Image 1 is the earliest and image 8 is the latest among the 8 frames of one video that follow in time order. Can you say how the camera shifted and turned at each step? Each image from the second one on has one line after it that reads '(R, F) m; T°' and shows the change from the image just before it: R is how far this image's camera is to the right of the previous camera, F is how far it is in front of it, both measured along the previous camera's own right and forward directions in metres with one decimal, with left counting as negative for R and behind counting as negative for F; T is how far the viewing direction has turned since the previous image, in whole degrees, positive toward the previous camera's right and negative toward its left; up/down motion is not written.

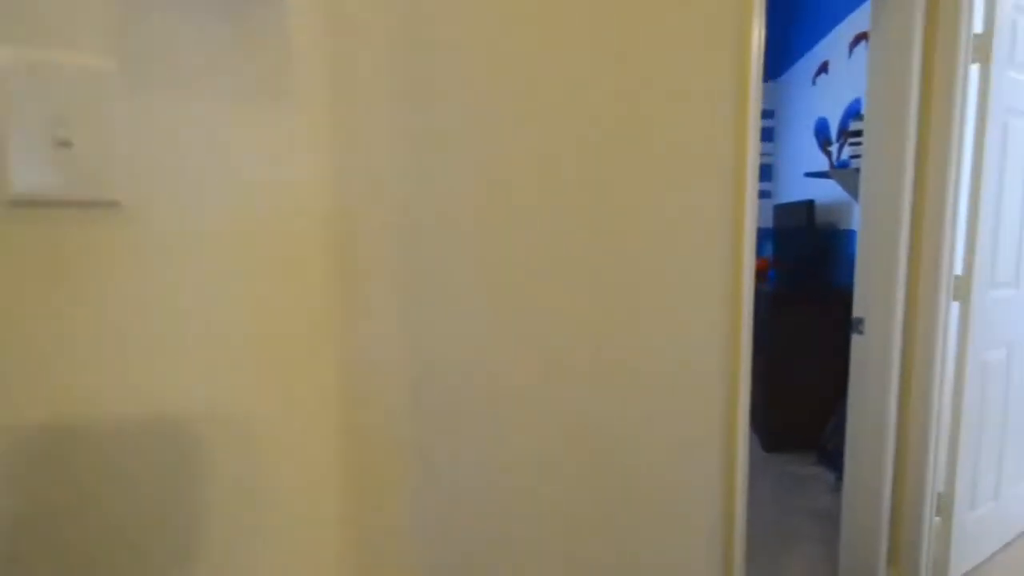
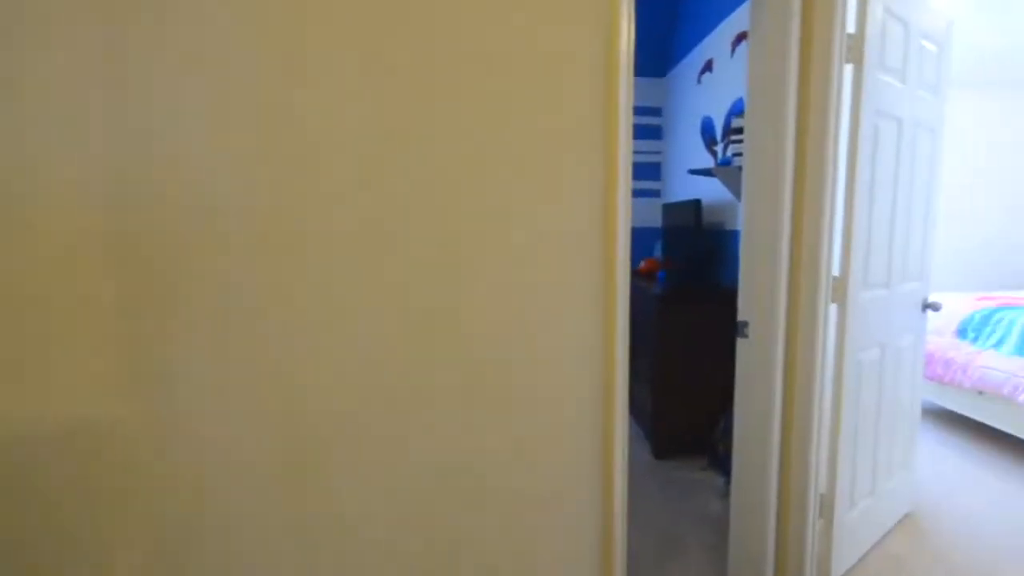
(0.0, +0.3) m; +15°
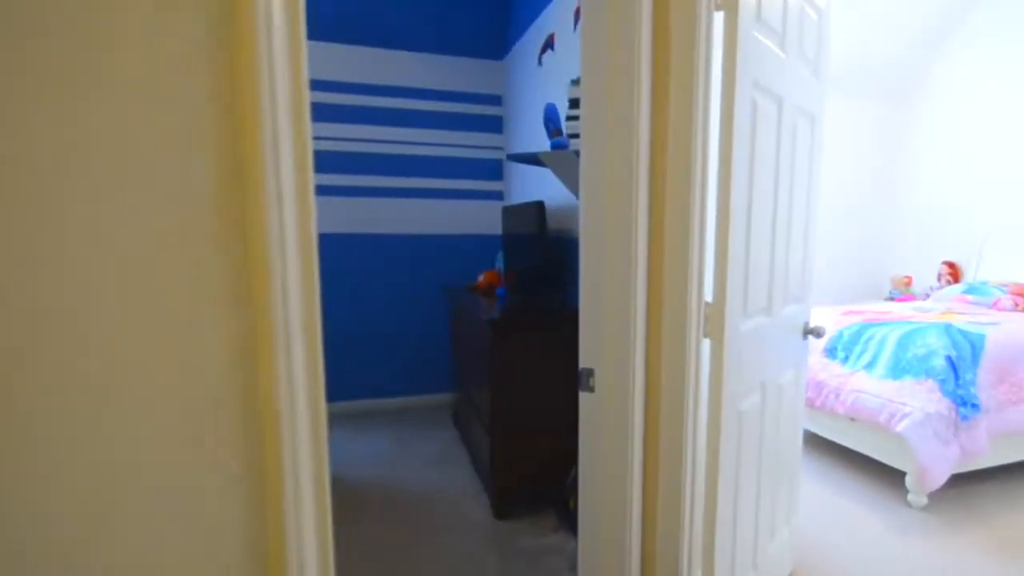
(+0.3, +0.6) m; +11°
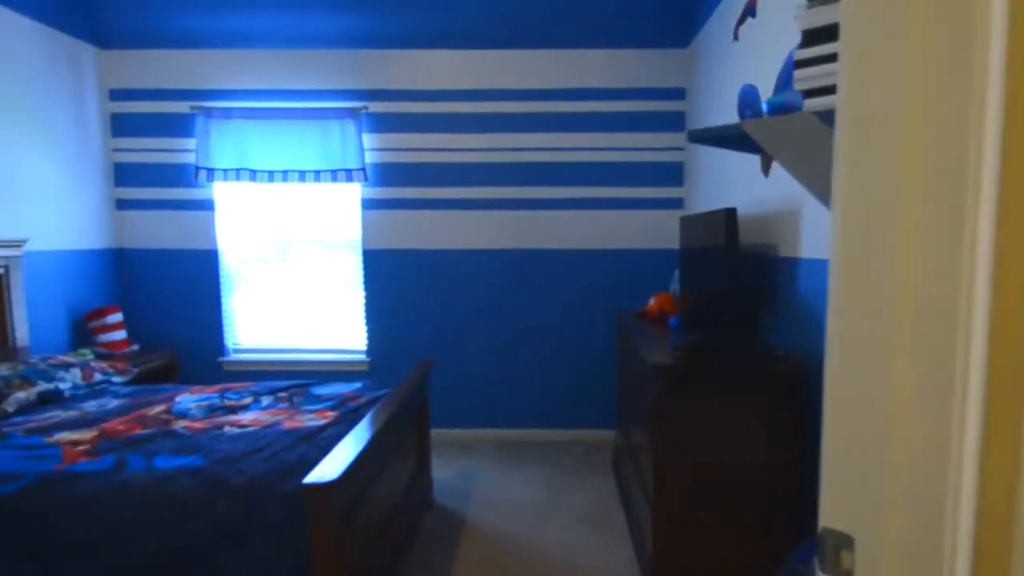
(0.0, +0.5) m; -18°
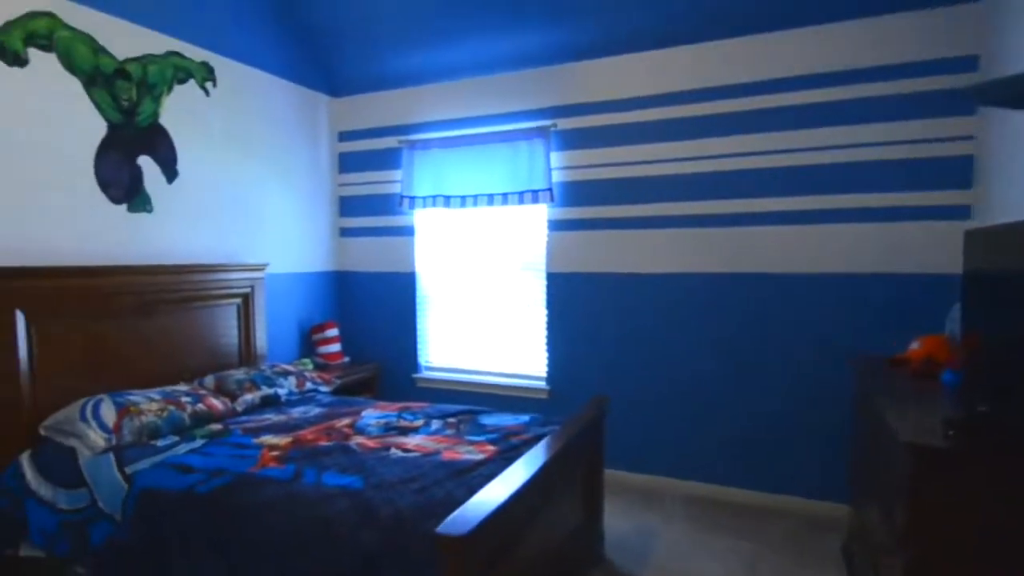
(+0.3, +0.3) m; -24°
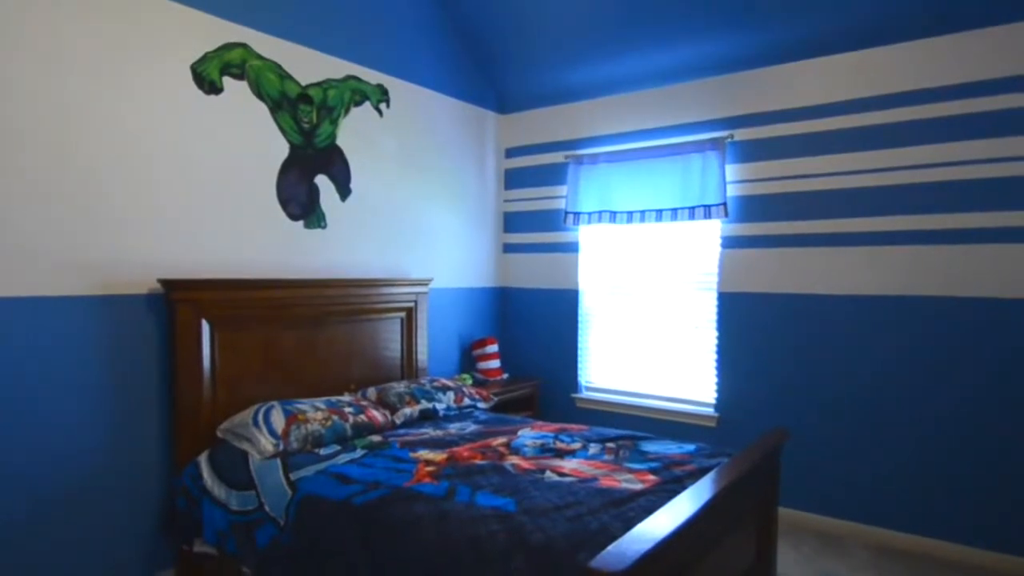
(0.0, +0.2) m; -17°
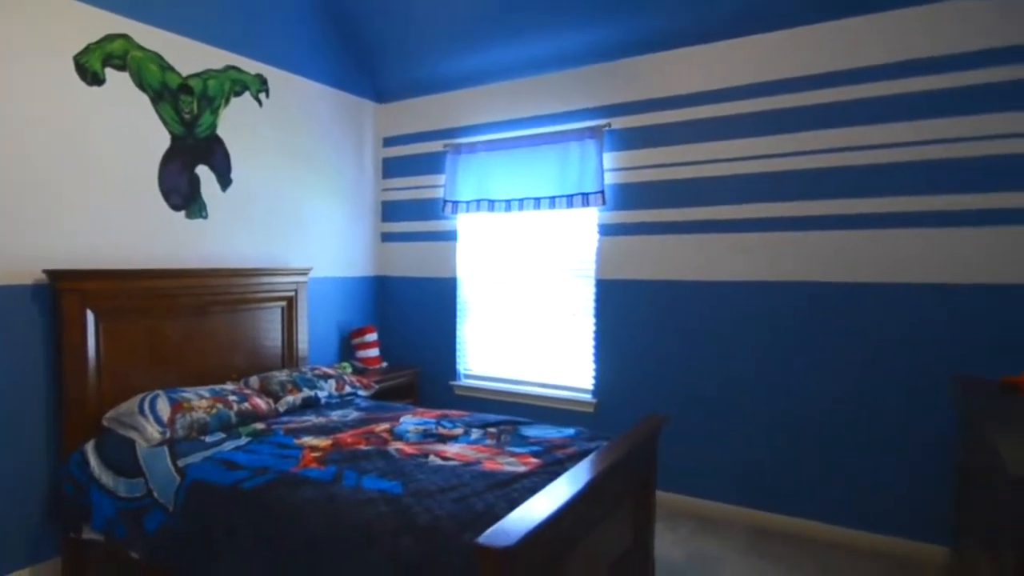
(0.0, -0.2) m; +12°
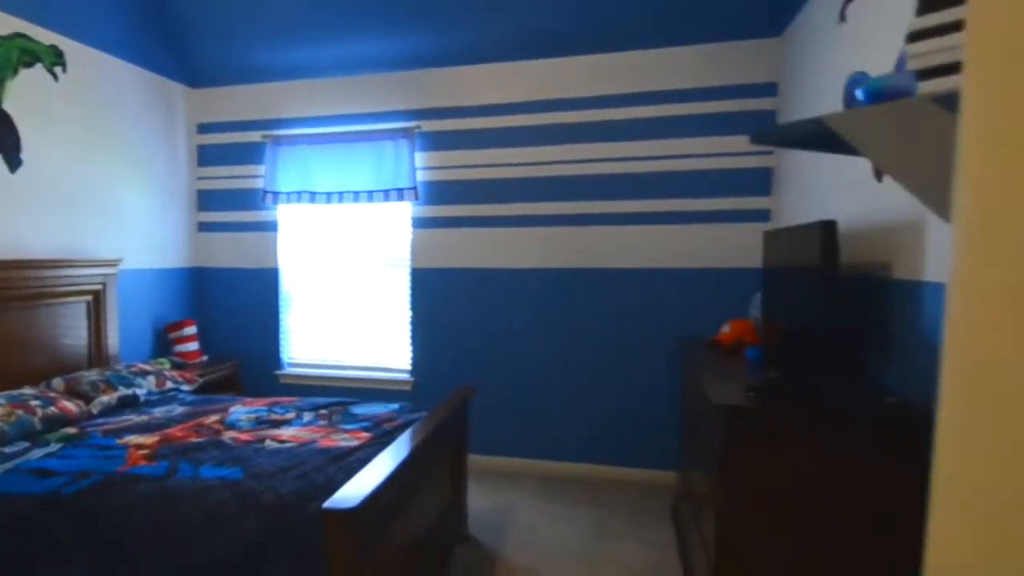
(-0.2, -0.3) m; +19°
